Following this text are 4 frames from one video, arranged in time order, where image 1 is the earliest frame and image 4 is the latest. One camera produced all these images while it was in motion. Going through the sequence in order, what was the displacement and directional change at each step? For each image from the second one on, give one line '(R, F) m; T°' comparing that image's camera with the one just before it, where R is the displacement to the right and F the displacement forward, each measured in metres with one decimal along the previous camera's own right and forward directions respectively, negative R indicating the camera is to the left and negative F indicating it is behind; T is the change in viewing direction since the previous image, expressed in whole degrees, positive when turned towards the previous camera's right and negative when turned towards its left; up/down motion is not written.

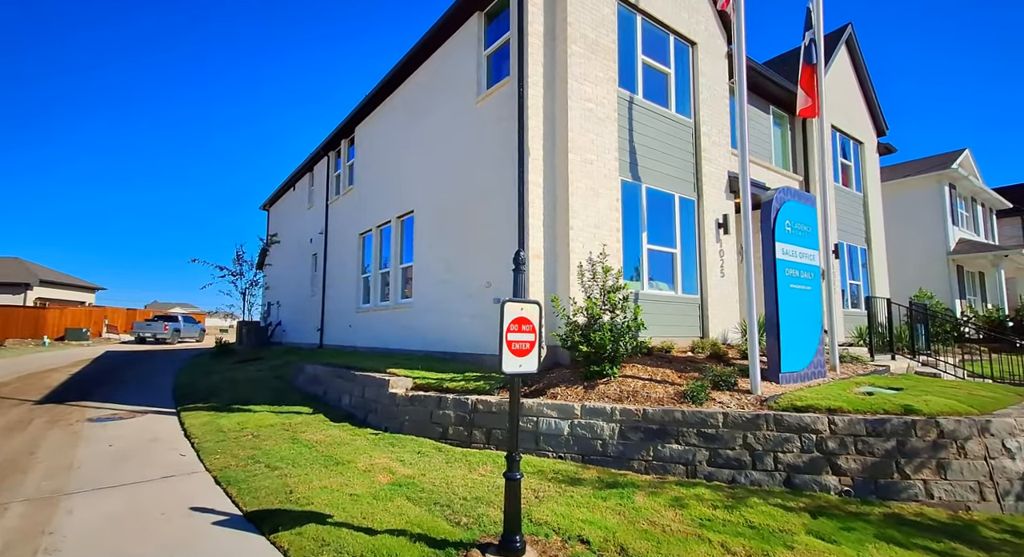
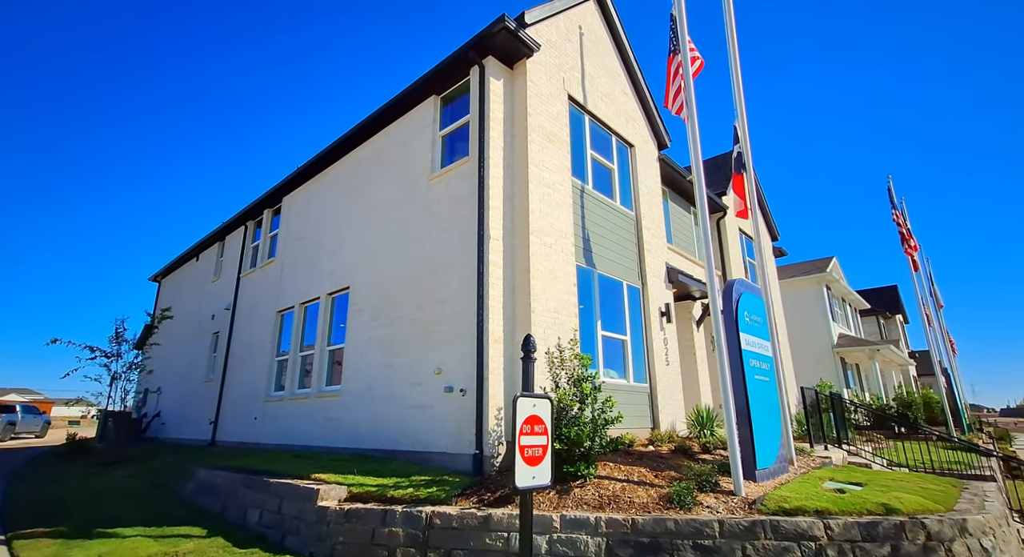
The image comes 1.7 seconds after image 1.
(-0.7, +0.6) m; +10°
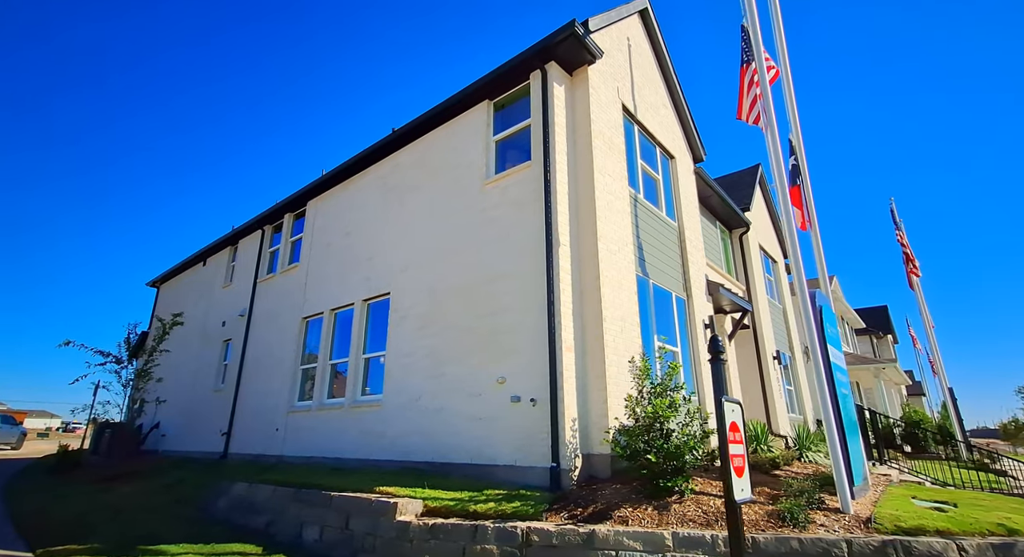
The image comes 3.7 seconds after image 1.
(-1.3, +0.3) m; +2°
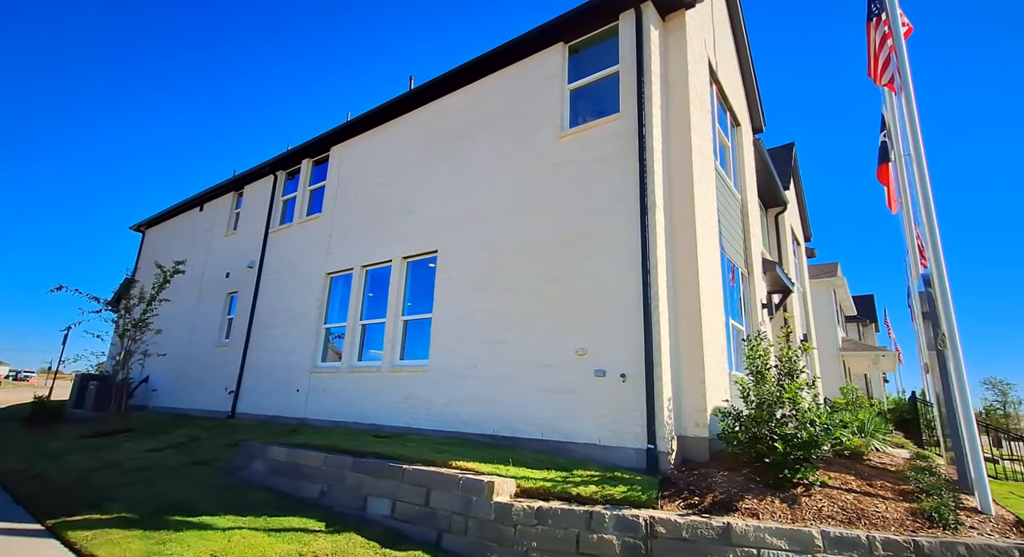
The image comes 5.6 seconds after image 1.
(-1.5, +0.8) m; +3°
